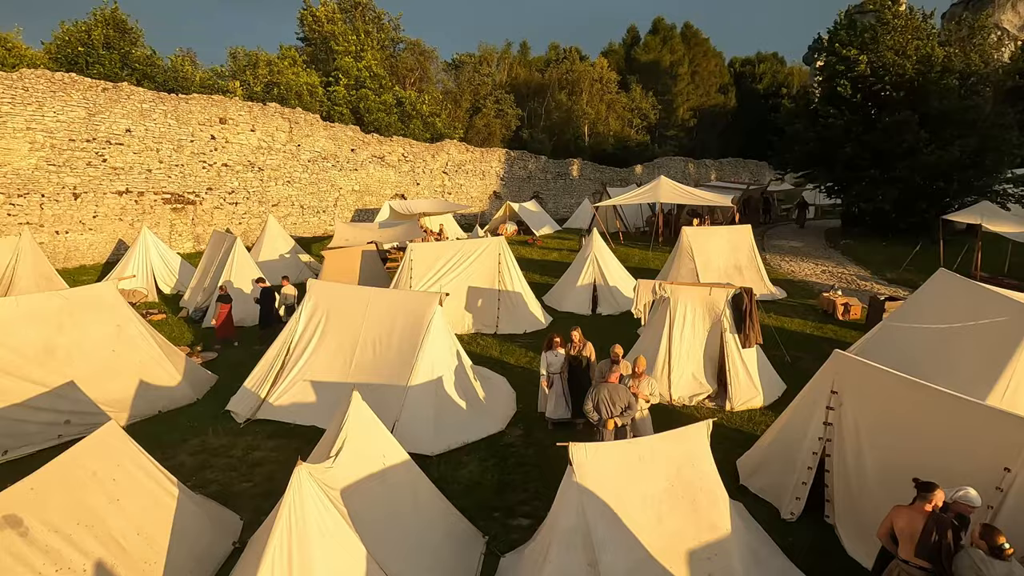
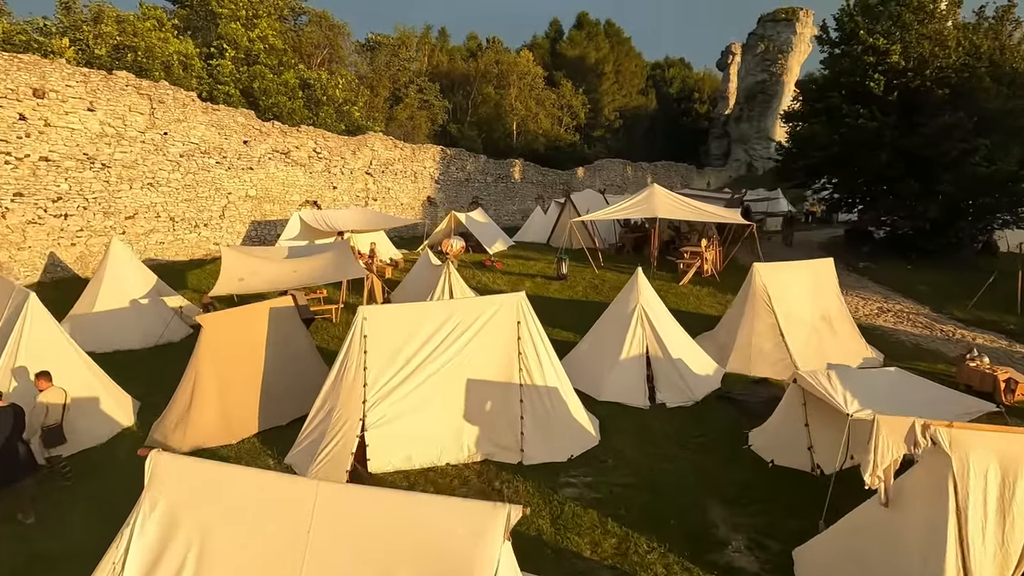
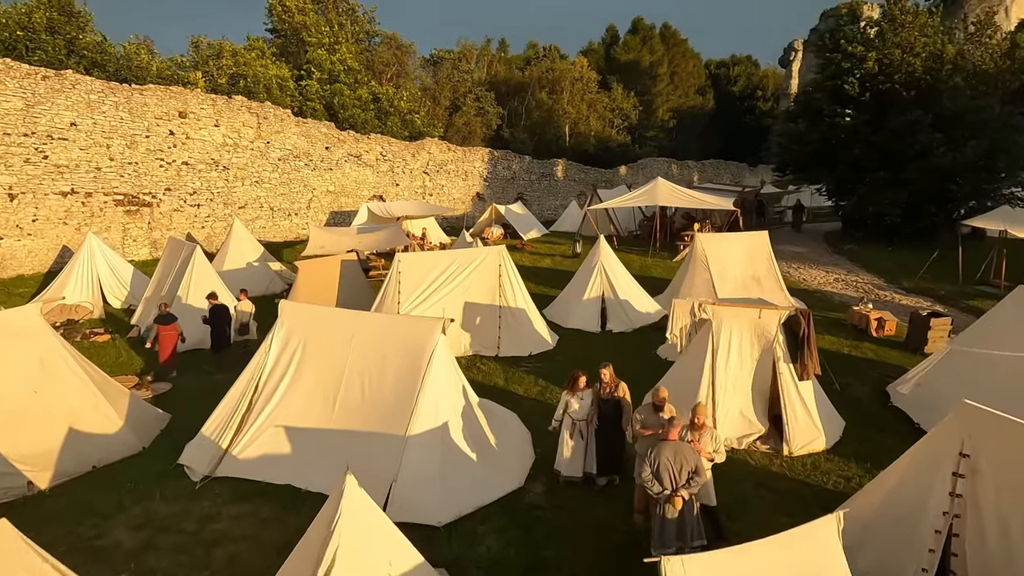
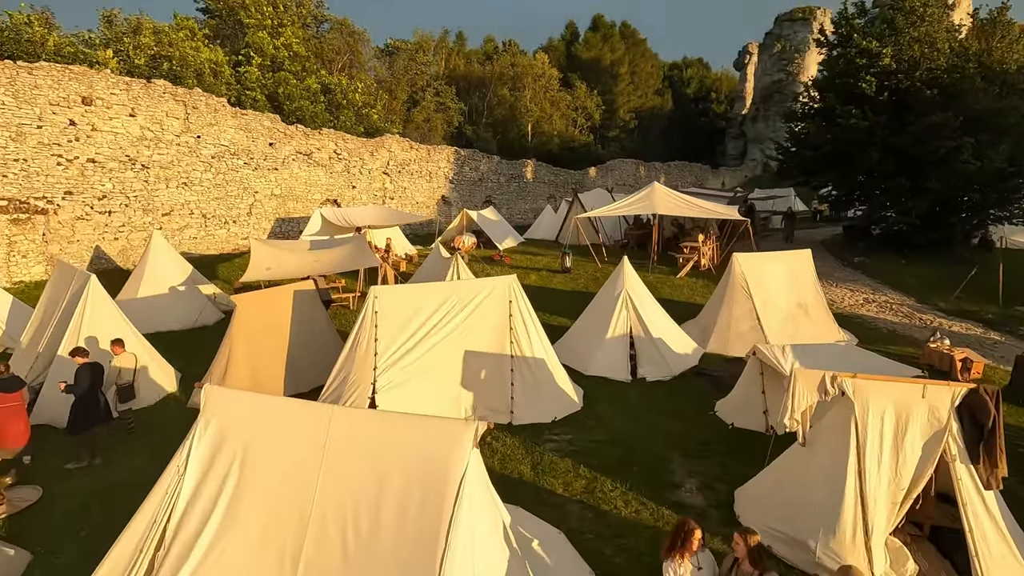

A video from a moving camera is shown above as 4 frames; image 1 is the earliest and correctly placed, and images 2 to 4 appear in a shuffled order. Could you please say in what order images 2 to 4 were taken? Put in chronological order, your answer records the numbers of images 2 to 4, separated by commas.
3, 4, 2
